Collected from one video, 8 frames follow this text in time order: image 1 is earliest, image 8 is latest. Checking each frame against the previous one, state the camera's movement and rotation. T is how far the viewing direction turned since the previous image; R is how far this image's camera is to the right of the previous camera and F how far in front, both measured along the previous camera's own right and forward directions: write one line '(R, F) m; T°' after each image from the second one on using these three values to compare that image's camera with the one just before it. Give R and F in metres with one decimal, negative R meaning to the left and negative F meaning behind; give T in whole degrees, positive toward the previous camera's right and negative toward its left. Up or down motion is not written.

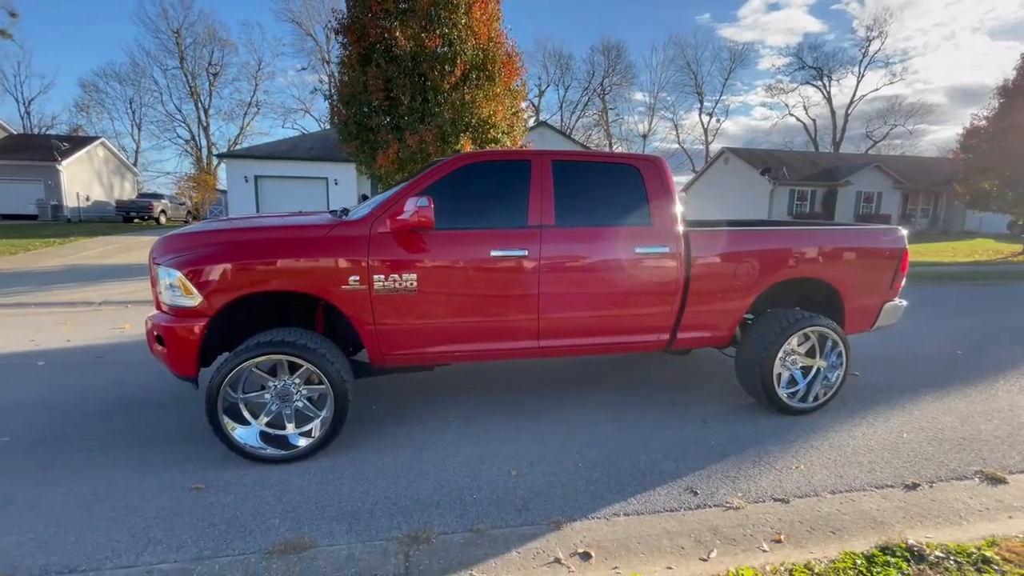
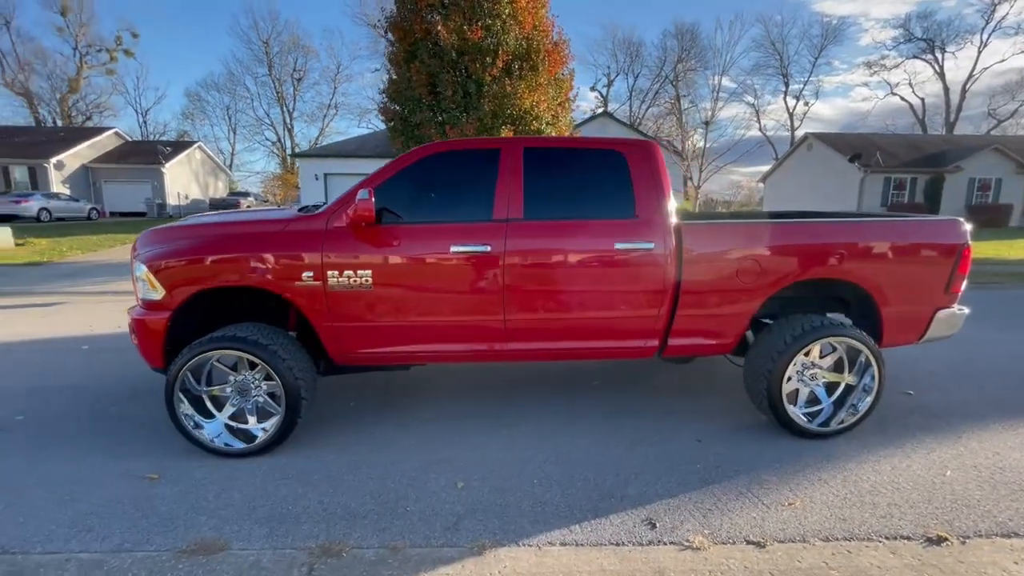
(+0.7, +0.3) m; -8°
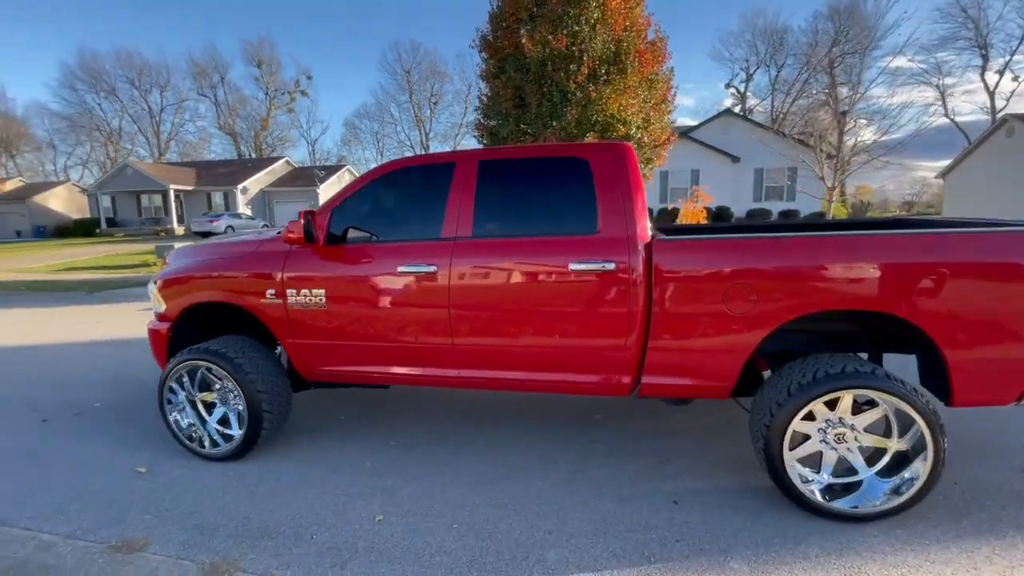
(+1.1, +0.4) m; -16°
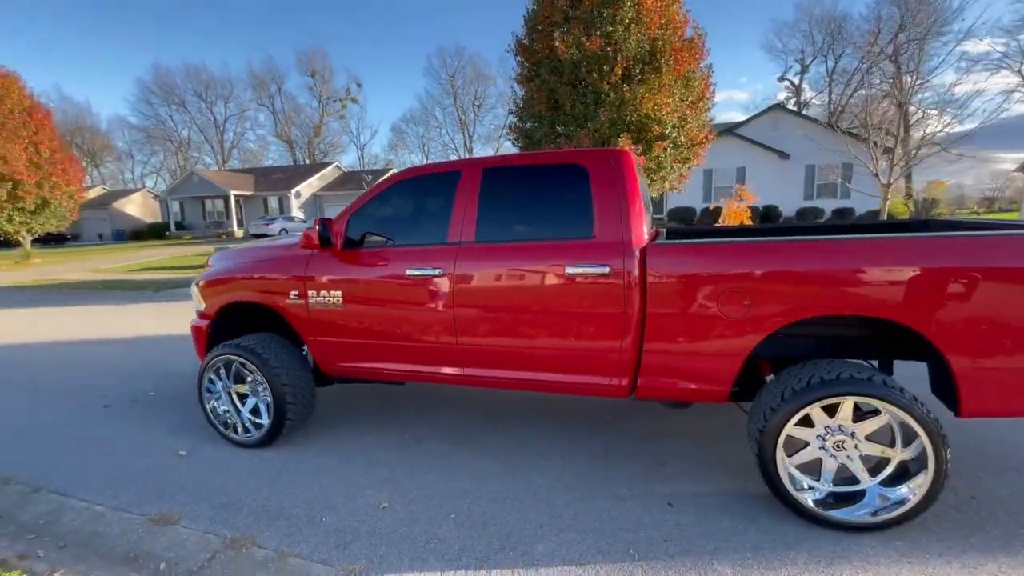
(+0.3, -0.1) m; -5°
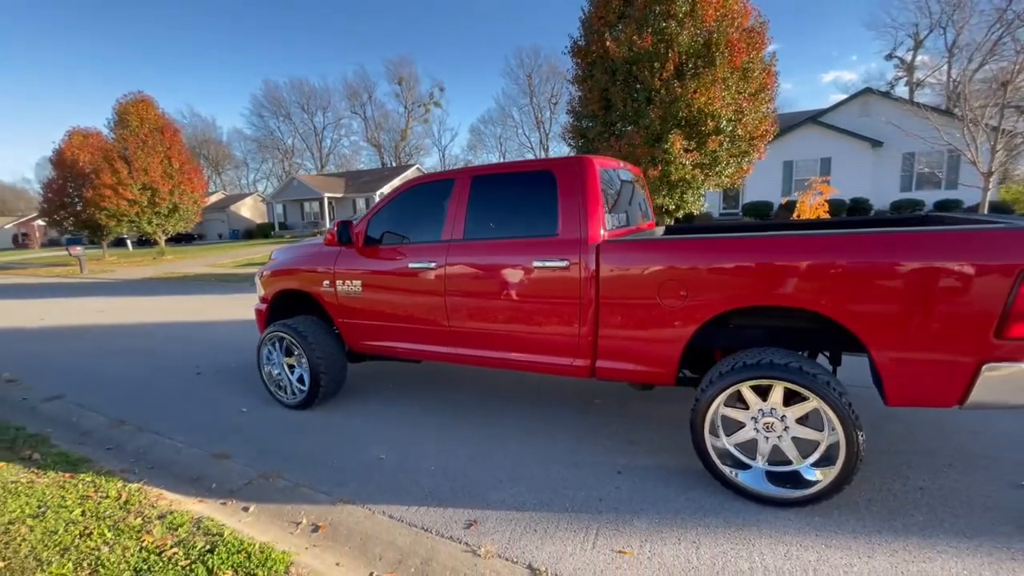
(+0.7, -0.4) m; -10°
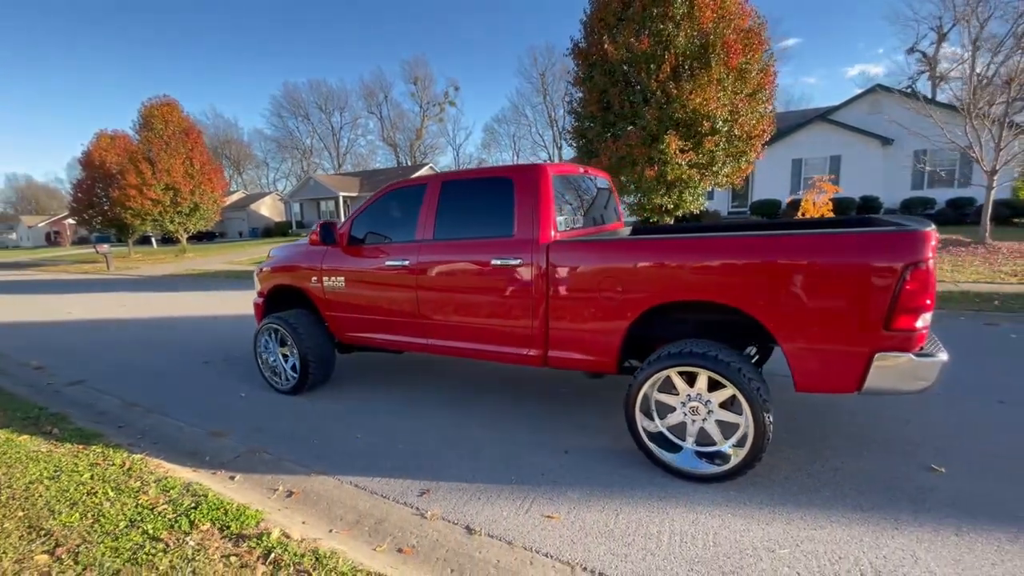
(+0.4, -0.3) m; -2°
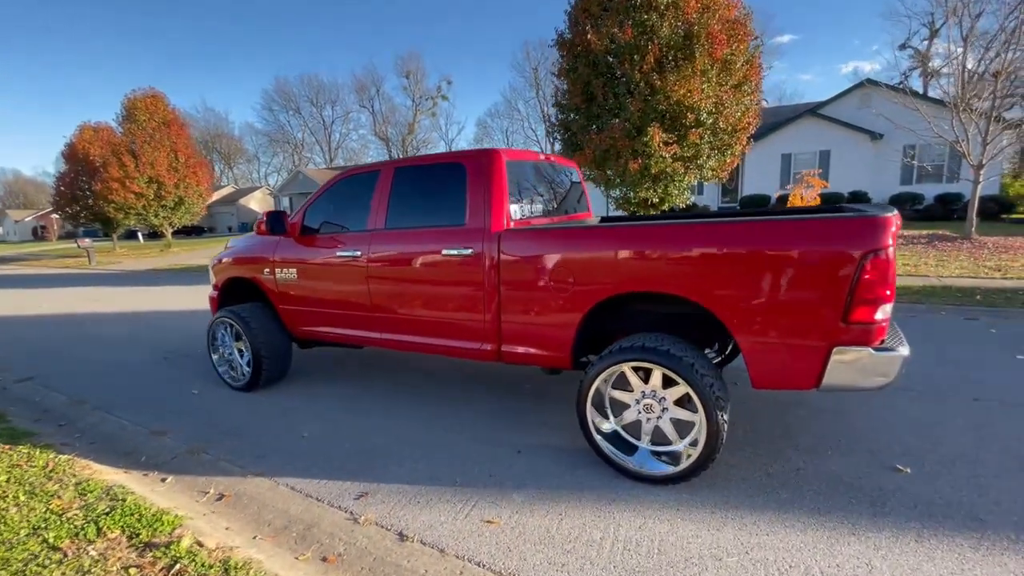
(+0.3, +0.2) m; +1°
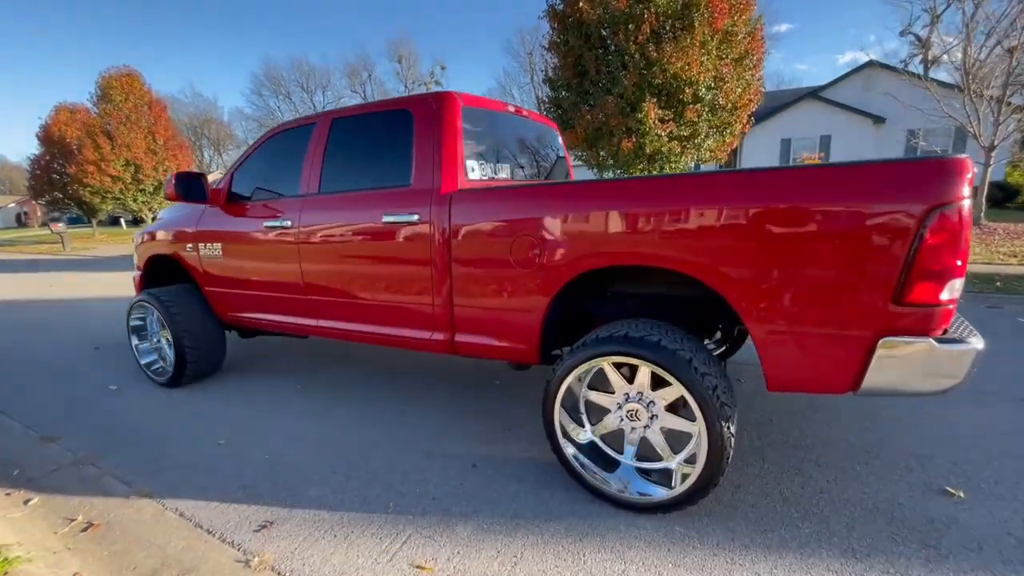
(+0.2, +0.7) m; +1°
